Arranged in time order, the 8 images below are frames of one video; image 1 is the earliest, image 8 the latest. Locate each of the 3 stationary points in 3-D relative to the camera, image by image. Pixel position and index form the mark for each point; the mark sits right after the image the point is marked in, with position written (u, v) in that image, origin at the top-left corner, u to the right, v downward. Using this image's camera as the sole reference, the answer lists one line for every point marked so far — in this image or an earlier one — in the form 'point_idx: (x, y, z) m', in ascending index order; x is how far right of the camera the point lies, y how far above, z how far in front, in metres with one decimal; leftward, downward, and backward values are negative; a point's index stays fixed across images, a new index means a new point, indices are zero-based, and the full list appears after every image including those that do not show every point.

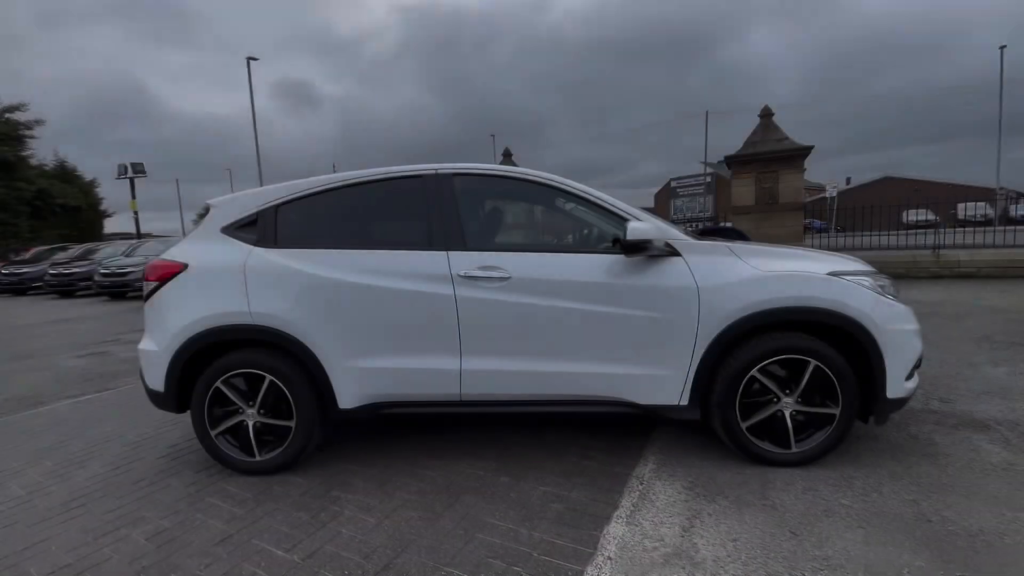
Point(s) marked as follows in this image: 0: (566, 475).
0: (+0.3, -1.2, +3.0) m
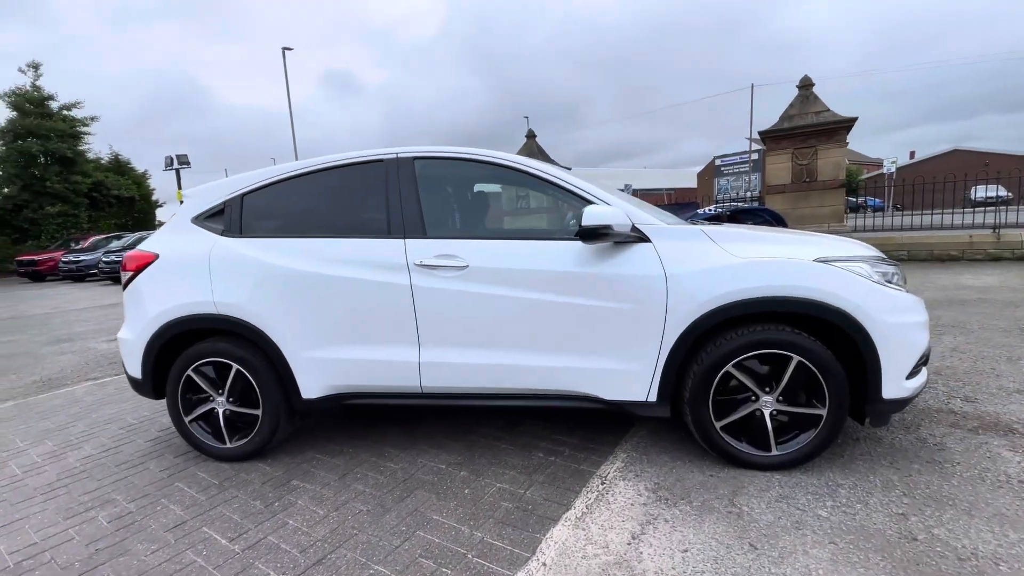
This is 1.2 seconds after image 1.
0: (+0.1, -1.1, +2.9) m
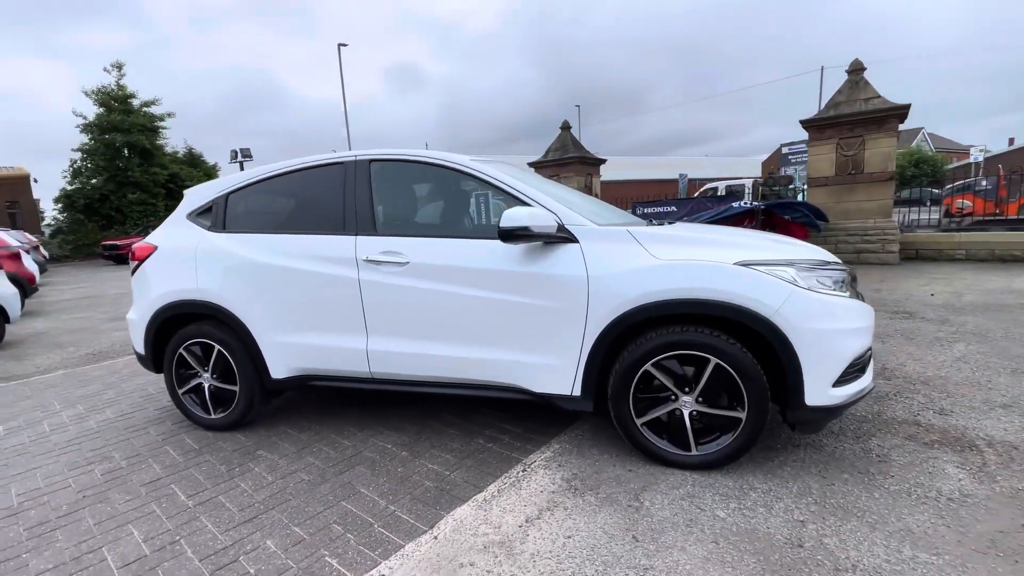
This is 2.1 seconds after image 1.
0: (-0.3, -1.1, +3.1) m
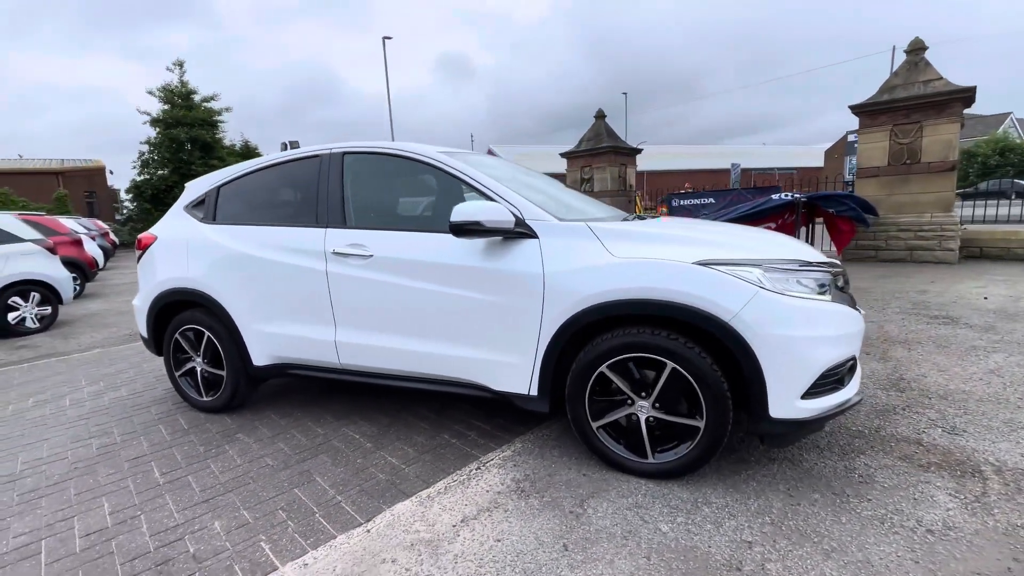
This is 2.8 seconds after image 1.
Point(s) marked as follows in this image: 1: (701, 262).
0: (-0.6, -1.0, +3.1) m
1: (+1.0, +0.1, +2.4) m
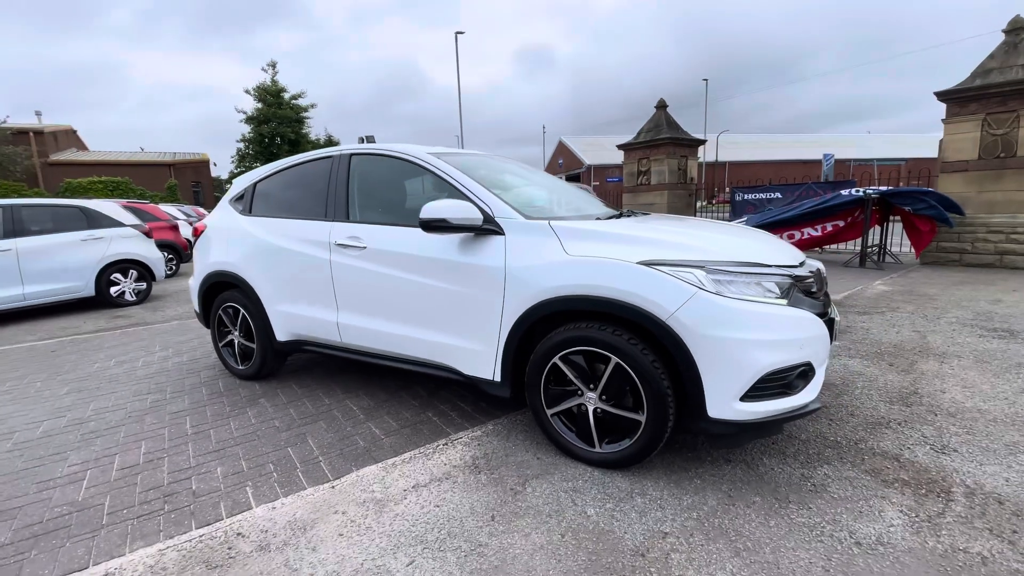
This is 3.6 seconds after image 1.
0: (-0.8, -1.0, +3.4) m
1: (+0.7, +0.1, +2.5) m
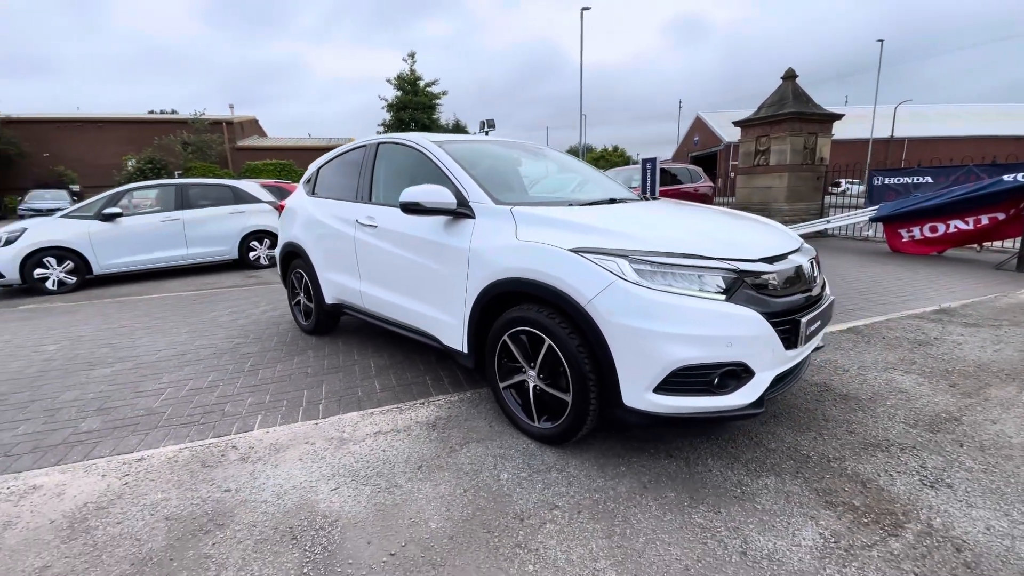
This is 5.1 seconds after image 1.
0: (-0.9, -0.8, +3.8) m
1: (+0.4, +0.2, +2.6) m
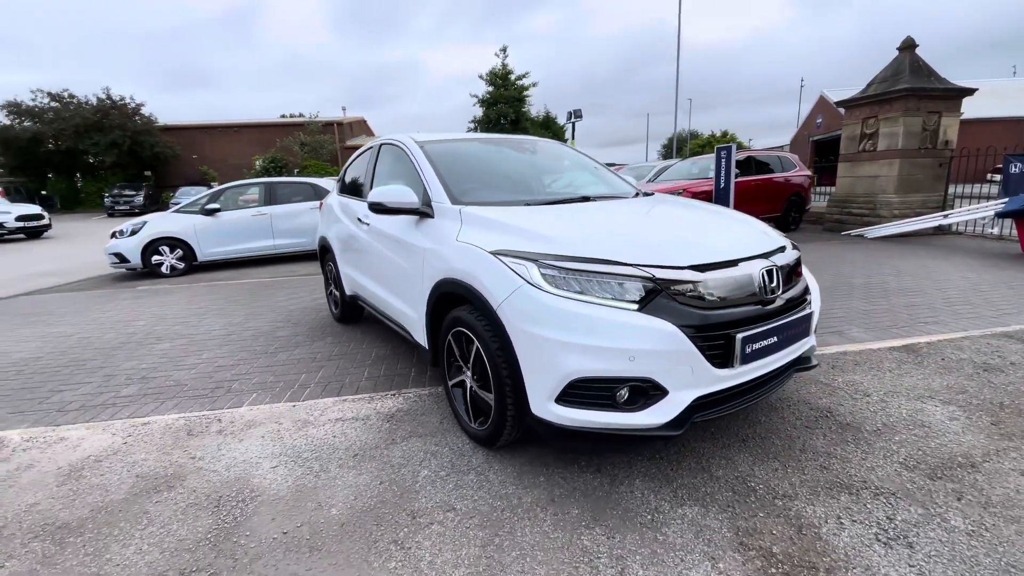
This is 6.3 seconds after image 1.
0: (-1.1, -0.7, +4.0) m
1: (-0.1, +0.2, +2.5) m
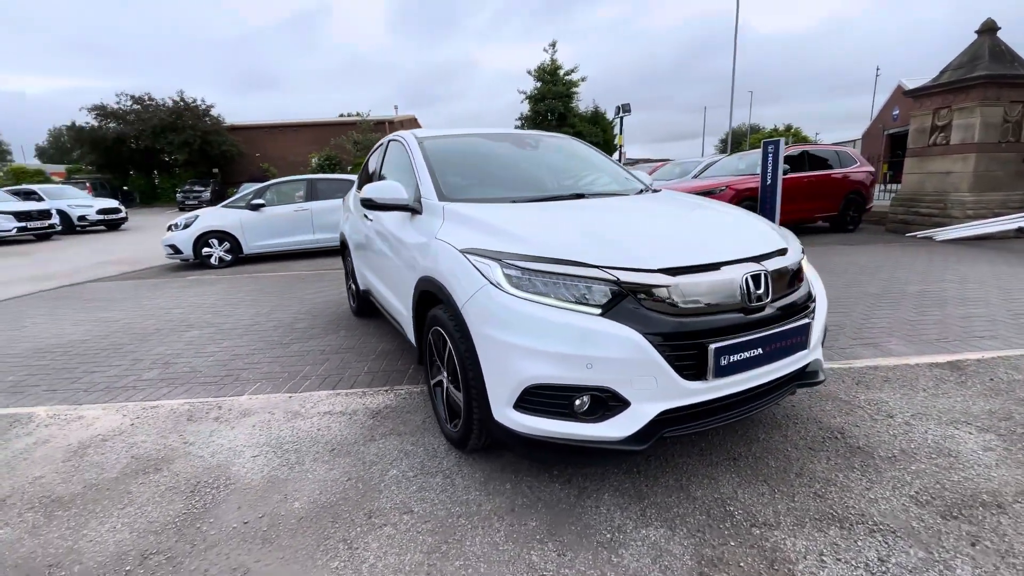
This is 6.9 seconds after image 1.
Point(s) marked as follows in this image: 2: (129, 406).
0: (-1.1, -0.7, +4.1) m
1: (-0.2, +0.2, +2.4) m
2: (-2.8, -0.9, +3.5) m
